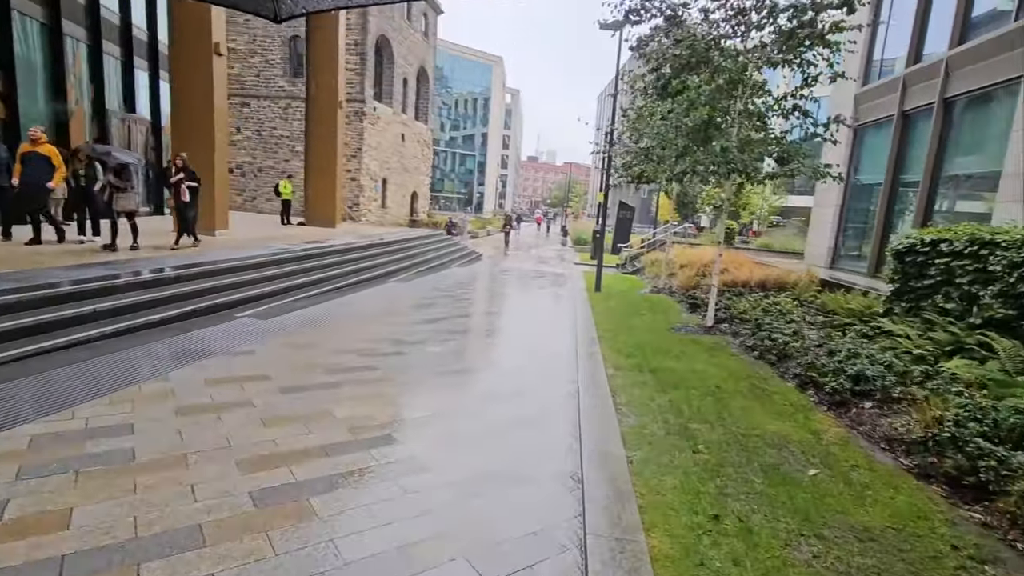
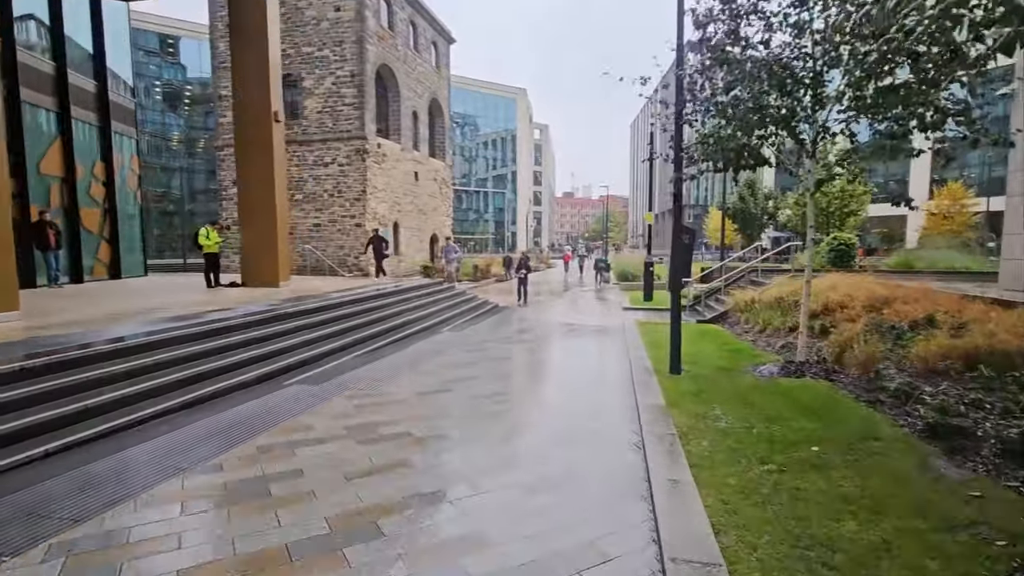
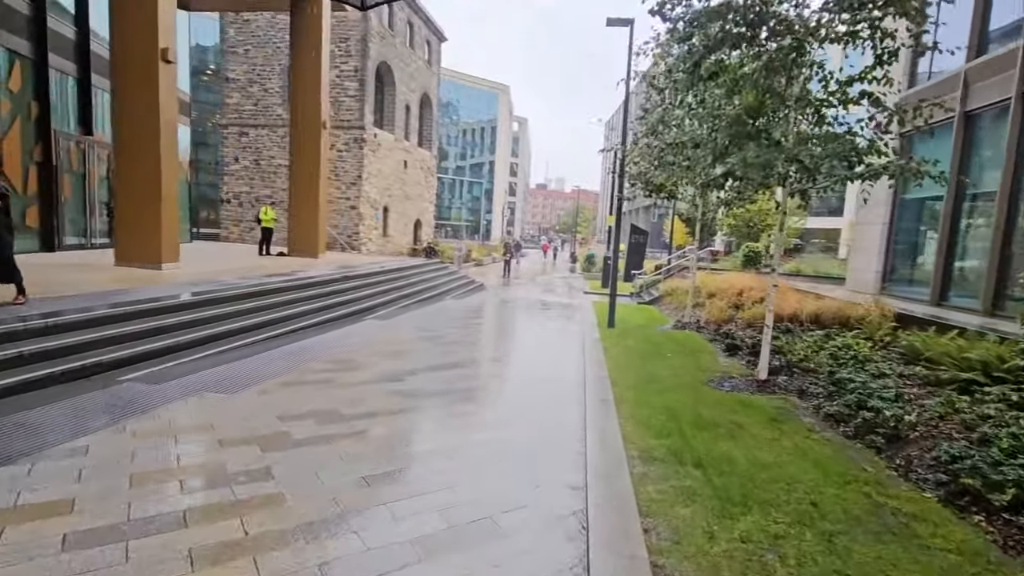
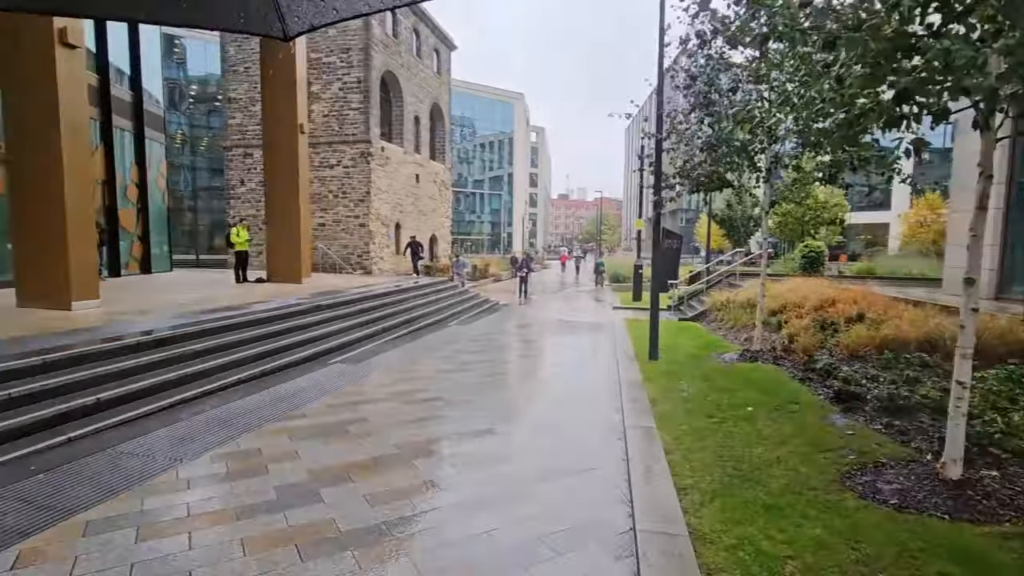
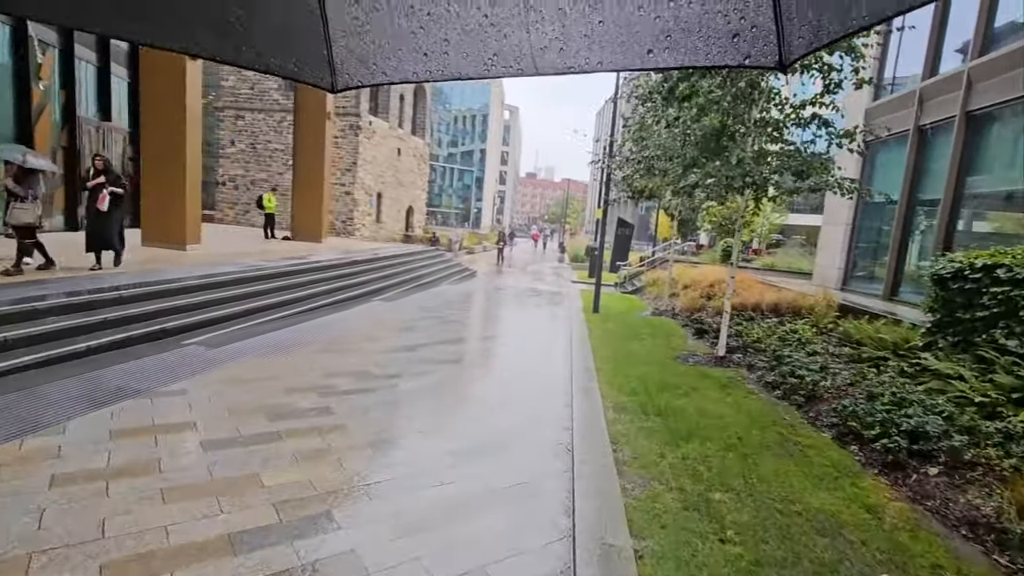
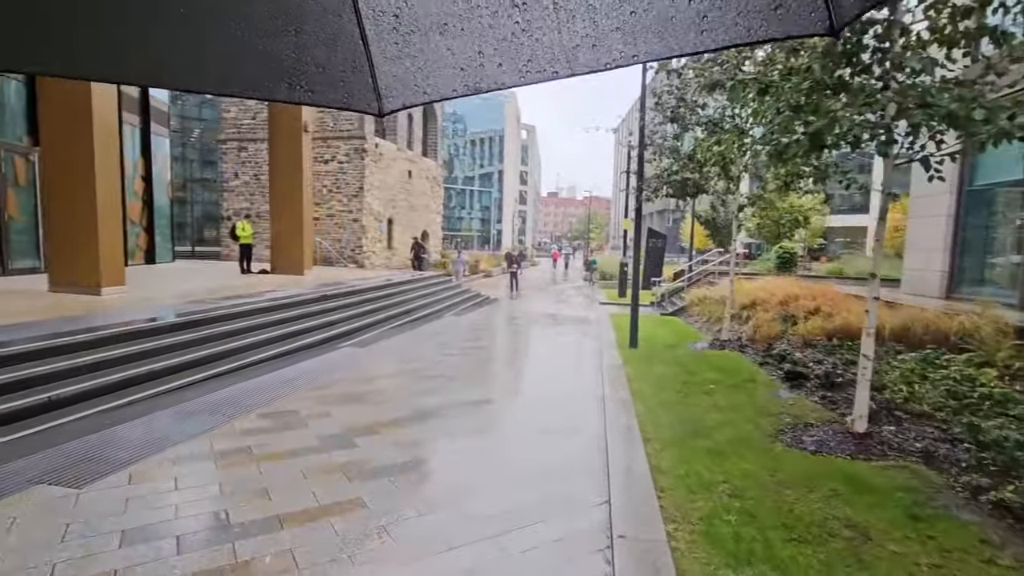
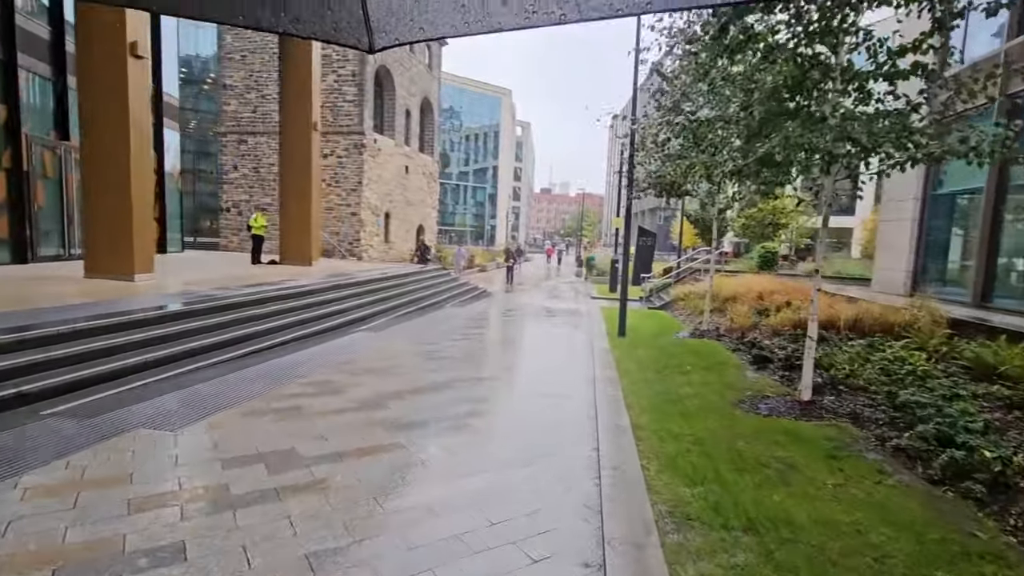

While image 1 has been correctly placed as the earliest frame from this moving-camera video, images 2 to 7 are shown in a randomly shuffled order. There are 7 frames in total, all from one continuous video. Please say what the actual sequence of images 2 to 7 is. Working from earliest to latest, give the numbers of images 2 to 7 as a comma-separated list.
5, 3, 7, 6, 4, 2
